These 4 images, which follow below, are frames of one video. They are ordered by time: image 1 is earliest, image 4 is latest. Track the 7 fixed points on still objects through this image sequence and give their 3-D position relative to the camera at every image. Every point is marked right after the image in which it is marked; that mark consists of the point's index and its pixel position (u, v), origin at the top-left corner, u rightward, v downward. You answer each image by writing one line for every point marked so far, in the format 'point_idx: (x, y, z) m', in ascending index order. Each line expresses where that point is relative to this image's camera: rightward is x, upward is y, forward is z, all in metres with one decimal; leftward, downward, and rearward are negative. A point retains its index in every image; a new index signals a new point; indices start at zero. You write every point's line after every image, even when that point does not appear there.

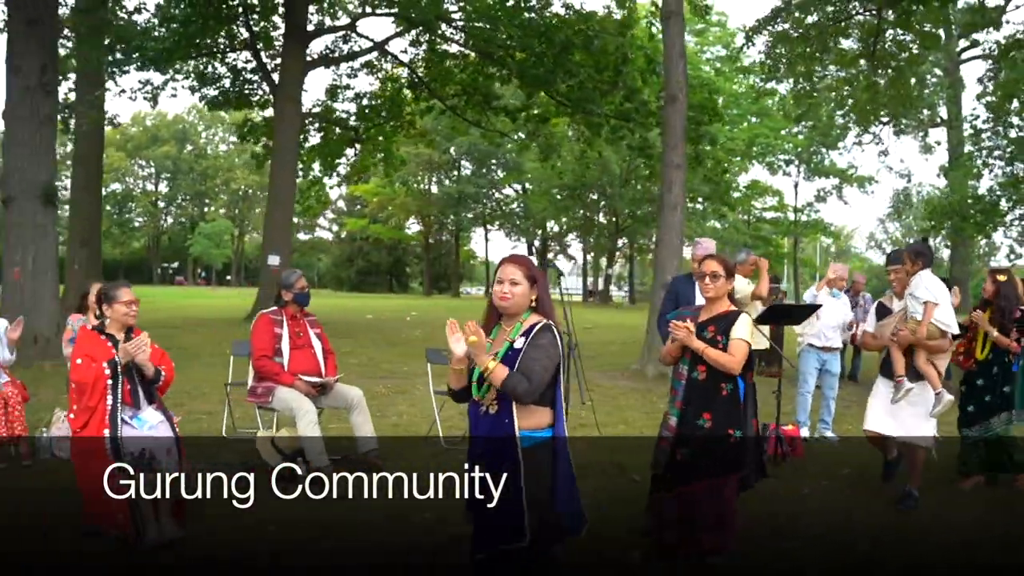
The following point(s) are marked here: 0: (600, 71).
0: (+1.7, +4.0, +15.1) m
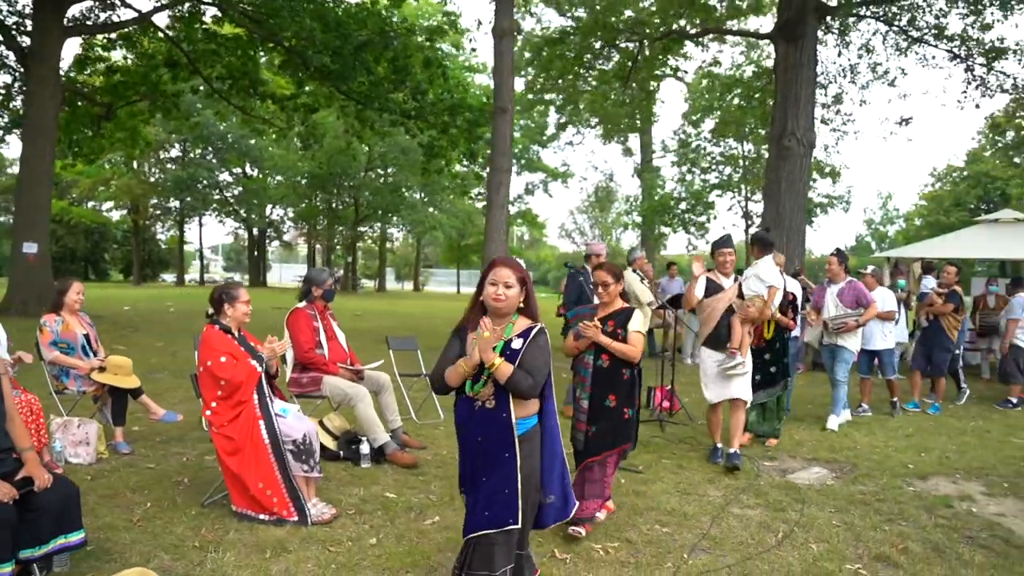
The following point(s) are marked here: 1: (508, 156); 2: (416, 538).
0: (-2.2, +4.2, +15.9) m
1: (-0.1, +2.0, +12.5) m
2: (-0.5, -1.3, +4.4) m
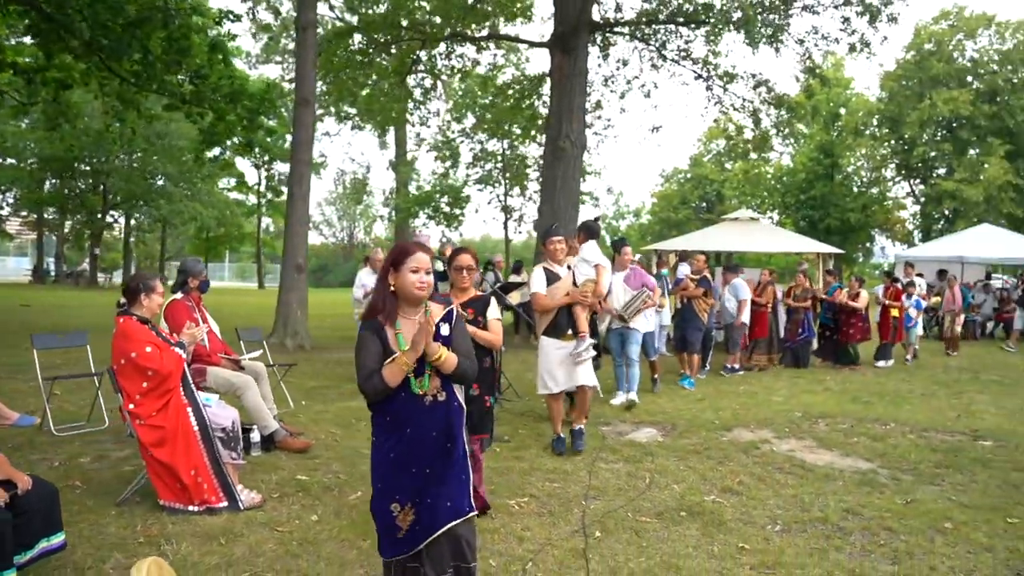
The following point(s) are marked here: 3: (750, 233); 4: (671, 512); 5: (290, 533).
0: (-6.2, +4.3, +15.0) m
1: (-3.1, +2.1, +12.5) m
2: (-0.9, -1.3, +4.7) m
3: (+4.4, +1.0, +15.4) m
4: (+1.0, -1.4, +5.0) m
5: (-1.2, -1.3, +4.3) m
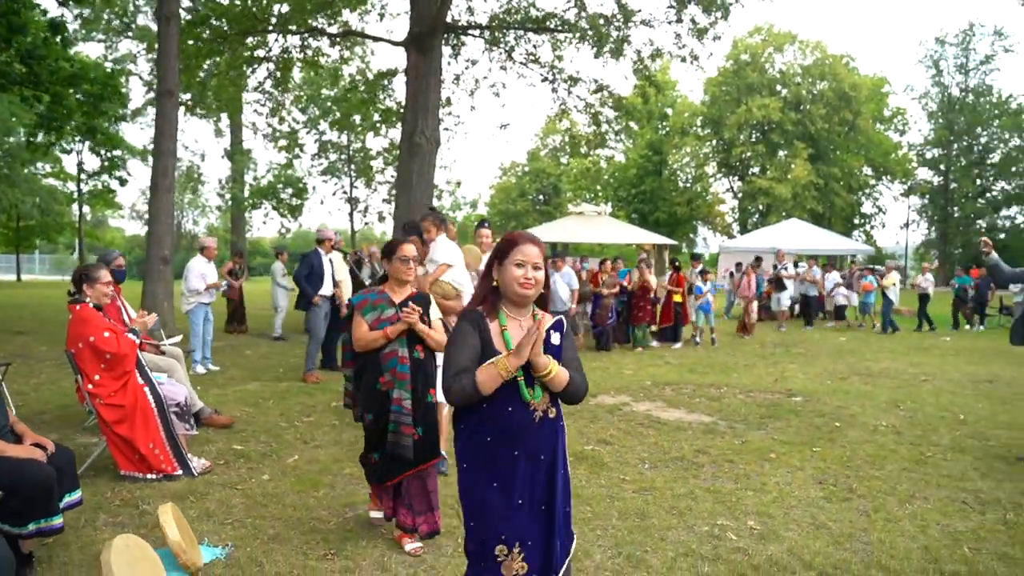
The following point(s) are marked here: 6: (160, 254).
0: (-8.7, +4.4, +14.4) m
1: (-5.1, +2.3, +12.6) m
2: (-1.4, -1.2, +5.4) m
3: (+1.7, +1.3, +16.9) m
4: (+0.4, -1.3, +6.1) m
5: (-1.6, -1.2, +5.0) m
6: (-5.4, +0.5, +12.6) m
